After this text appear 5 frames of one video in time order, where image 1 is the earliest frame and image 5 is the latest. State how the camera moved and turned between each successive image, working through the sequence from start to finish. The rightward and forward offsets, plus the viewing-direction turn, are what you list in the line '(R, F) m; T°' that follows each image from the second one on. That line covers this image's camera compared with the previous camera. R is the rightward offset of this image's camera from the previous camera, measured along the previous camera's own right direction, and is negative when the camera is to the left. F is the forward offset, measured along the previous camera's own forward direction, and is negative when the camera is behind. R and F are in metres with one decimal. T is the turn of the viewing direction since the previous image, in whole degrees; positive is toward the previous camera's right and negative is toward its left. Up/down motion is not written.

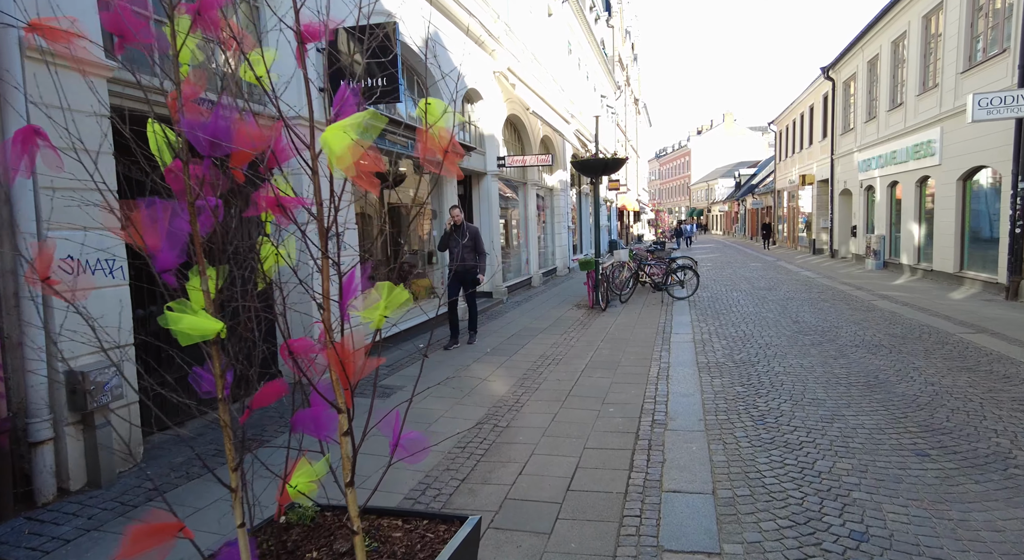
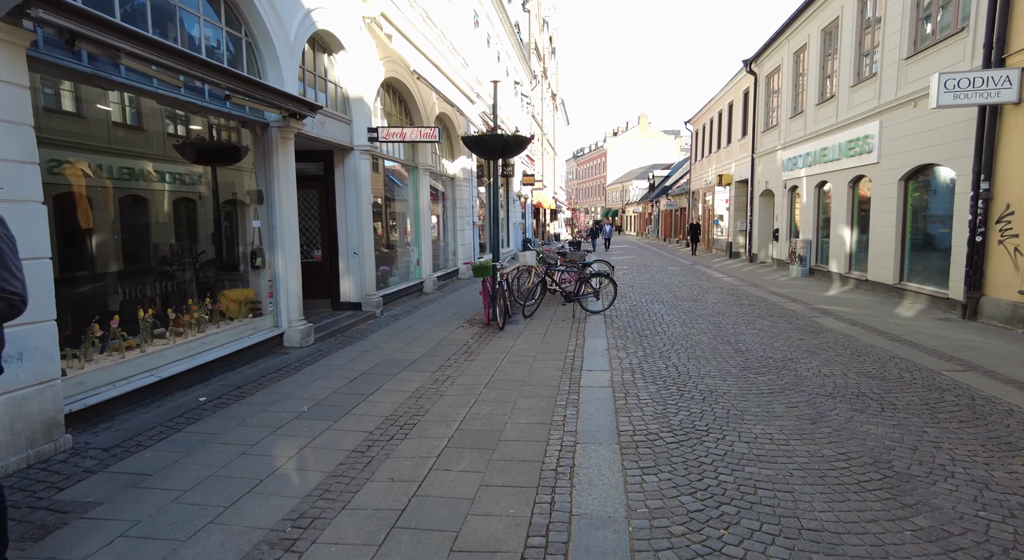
(+0.7, +2.4) m; +8°
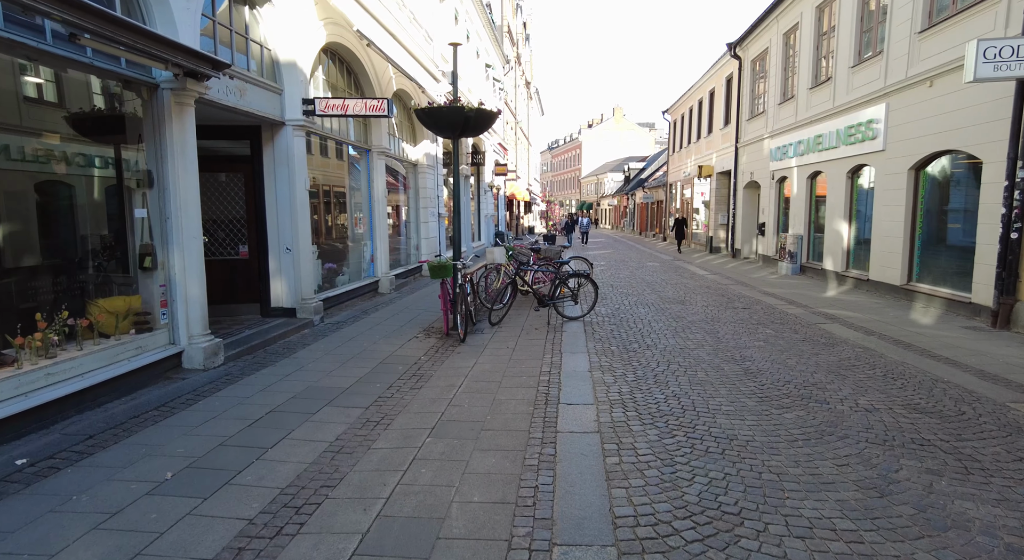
(+0.1, +1.4) m; +3°
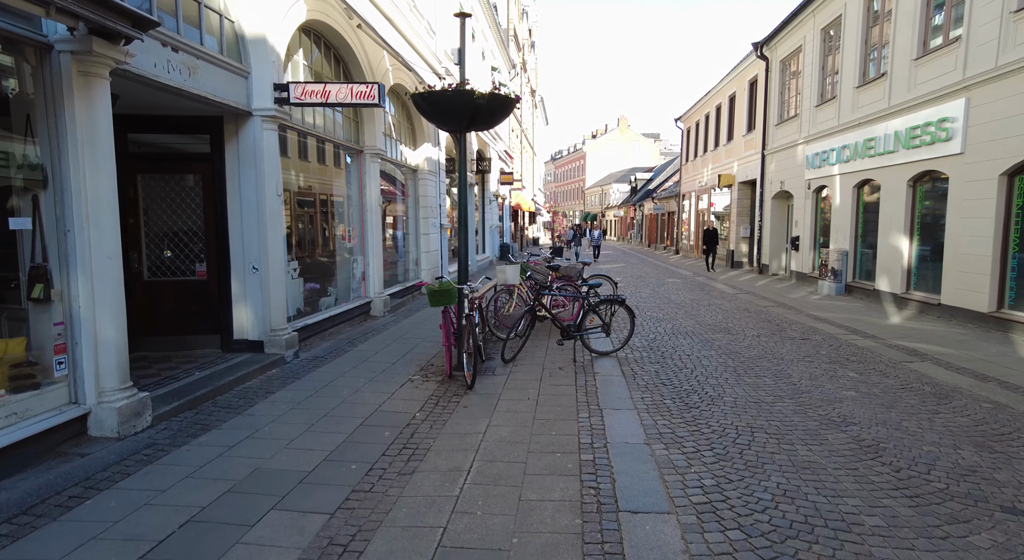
(-0.2, +1.5) m; 0°
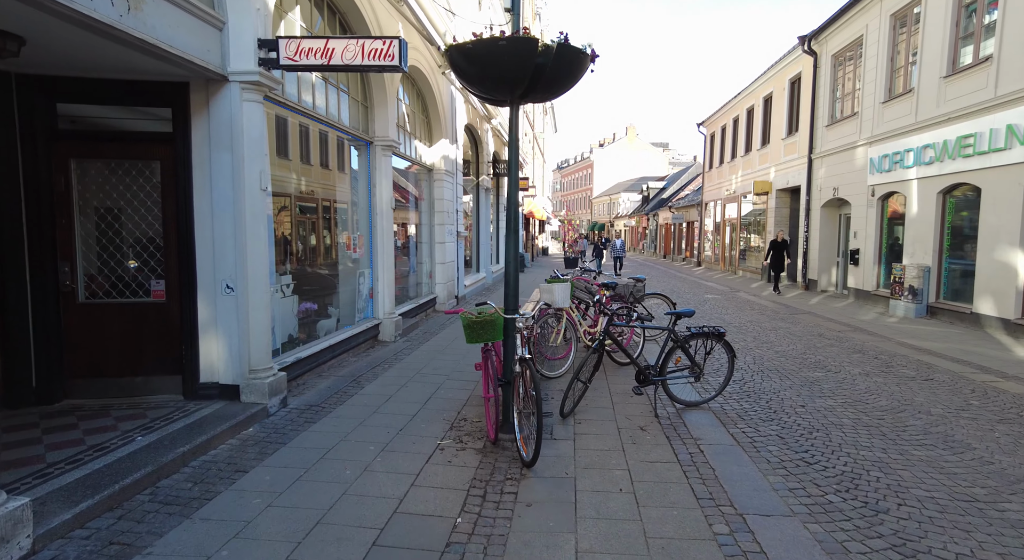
(-0.5, +1.7) m; 0°
